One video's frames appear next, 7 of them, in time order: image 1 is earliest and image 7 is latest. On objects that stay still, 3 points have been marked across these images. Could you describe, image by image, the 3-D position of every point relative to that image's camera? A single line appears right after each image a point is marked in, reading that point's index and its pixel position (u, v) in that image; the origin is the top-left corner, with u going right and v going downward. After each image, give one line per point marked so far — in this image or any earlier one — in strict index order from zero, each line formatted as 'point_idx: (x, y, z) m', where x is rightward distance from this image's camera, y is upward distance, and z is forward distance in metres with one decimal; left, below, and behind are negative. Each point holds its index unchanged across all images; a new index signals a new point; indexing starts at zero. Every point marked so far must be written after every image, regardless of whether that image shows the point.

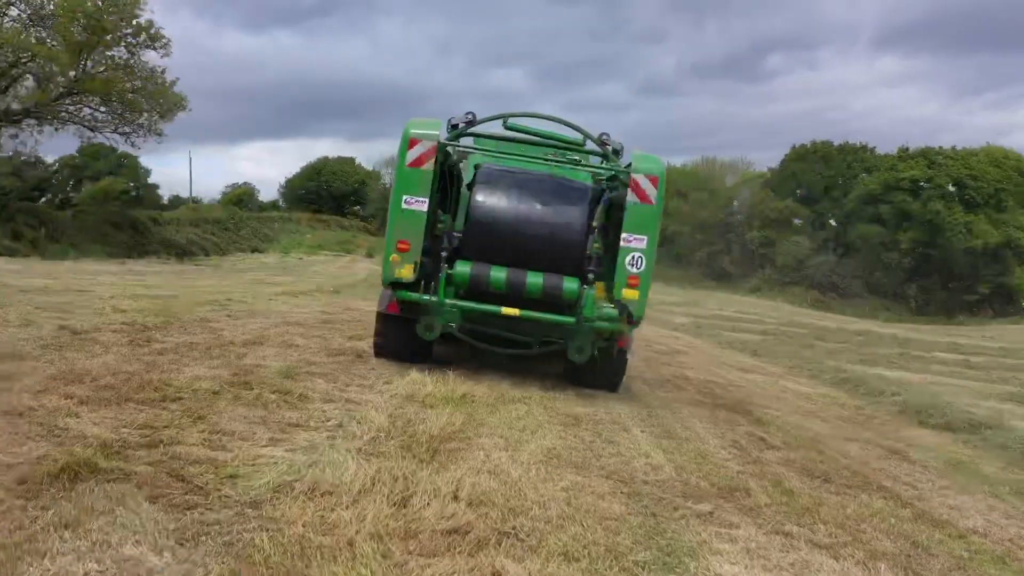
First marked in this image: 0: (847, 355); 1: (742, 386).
0: (+7.5, -1.5, +18.4) m
1: (+2.5, -1.1, +9.0) m
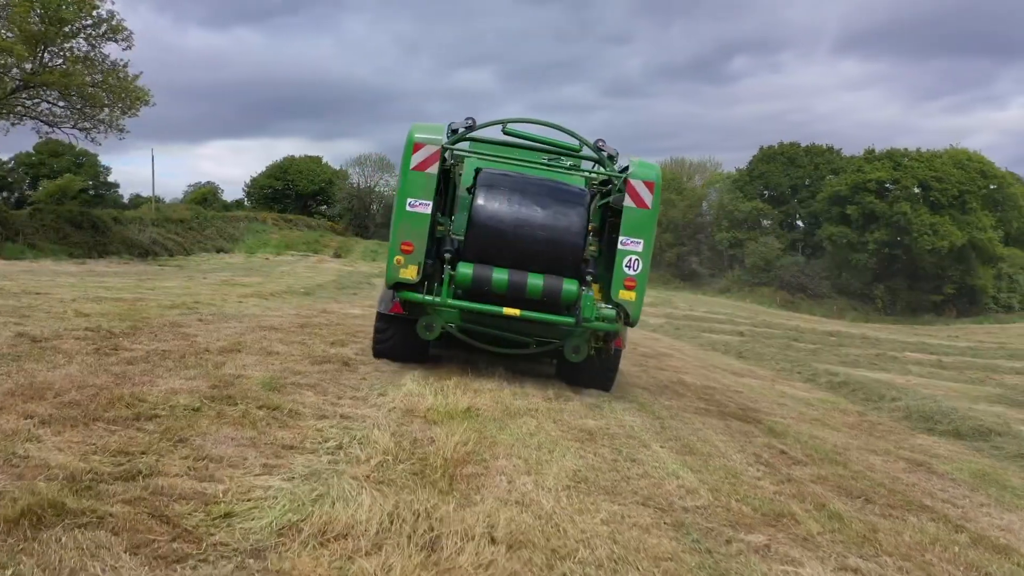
0: (+7.0, -1.5, +18.2) m
1: (+2.4, -1.1, +8.7) m
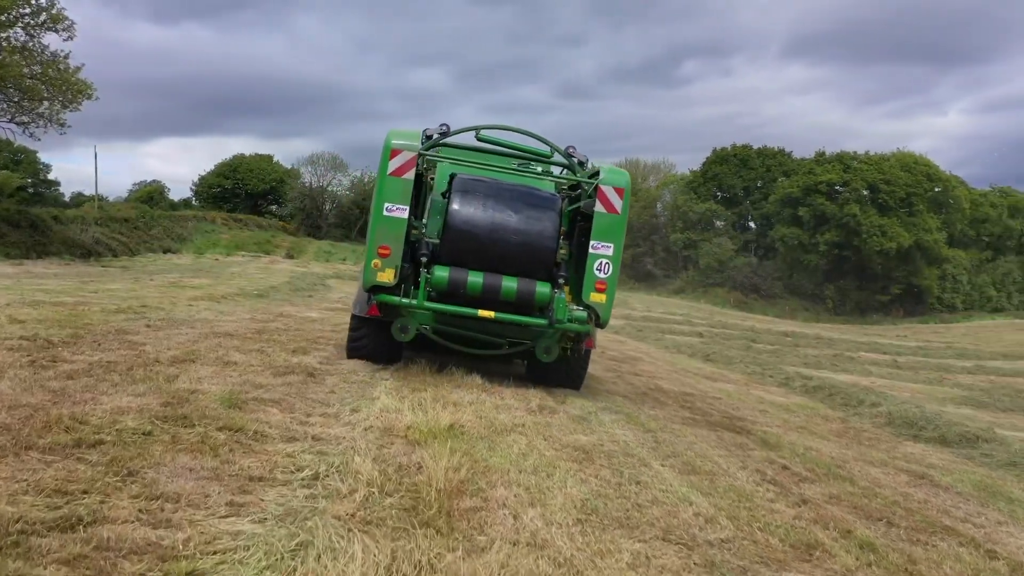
0: (+6.1, -1.5, +18.2) m
1: (+2.1, -1.1, +8.4) m
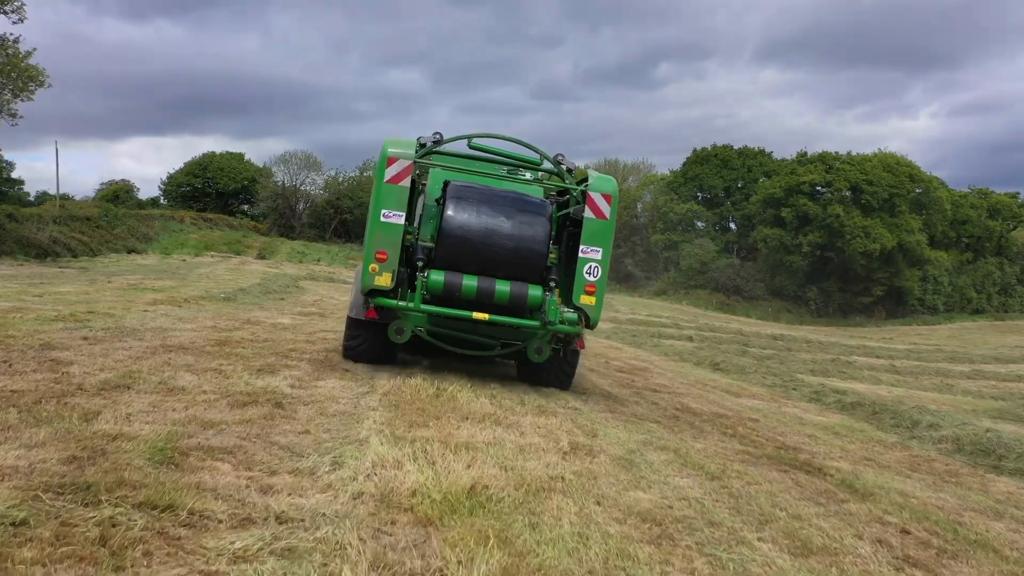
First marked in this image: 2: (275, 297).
0: (+5.9, -1.6, +17.2) m
1: (+2.1, -1.2, +7.3) m
2: (-5.3, -0.2, +18.4) m
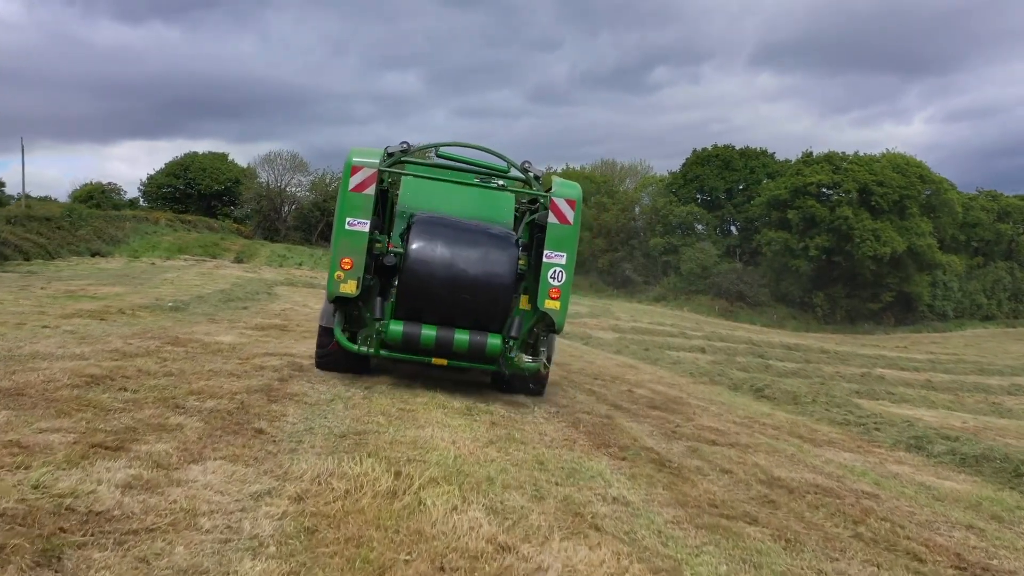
0: (+5.8, -1.7, +15.0) m
1: (+2.1, -1.2, +5.0) m
2: (-5.4, -0.3, +16.0) m
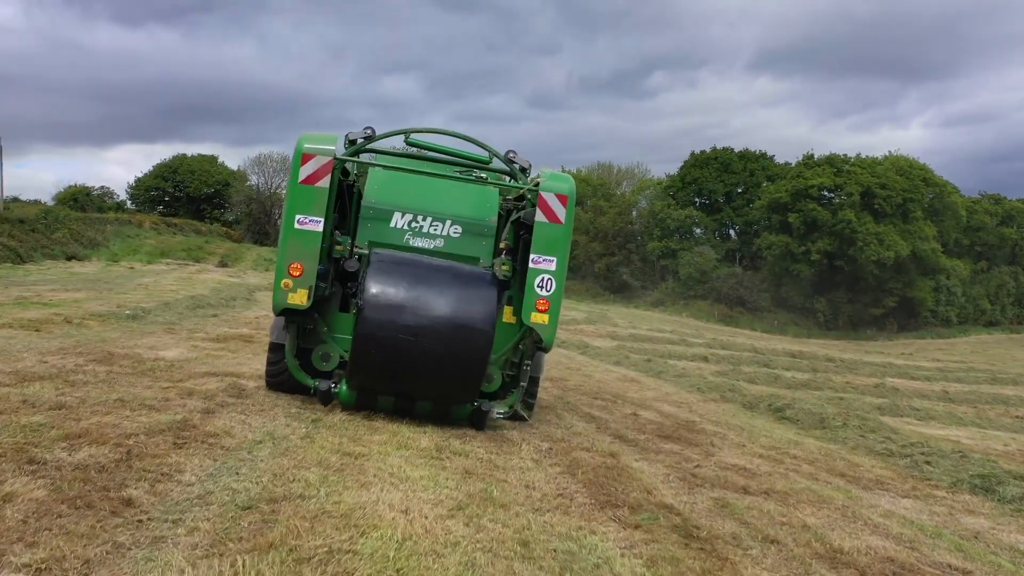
0: (+5.7, -1.8, +13.8) m
1: (+2.0, -1.3, +3.8) m
2: (-5.5, -0.5, +14.8) m
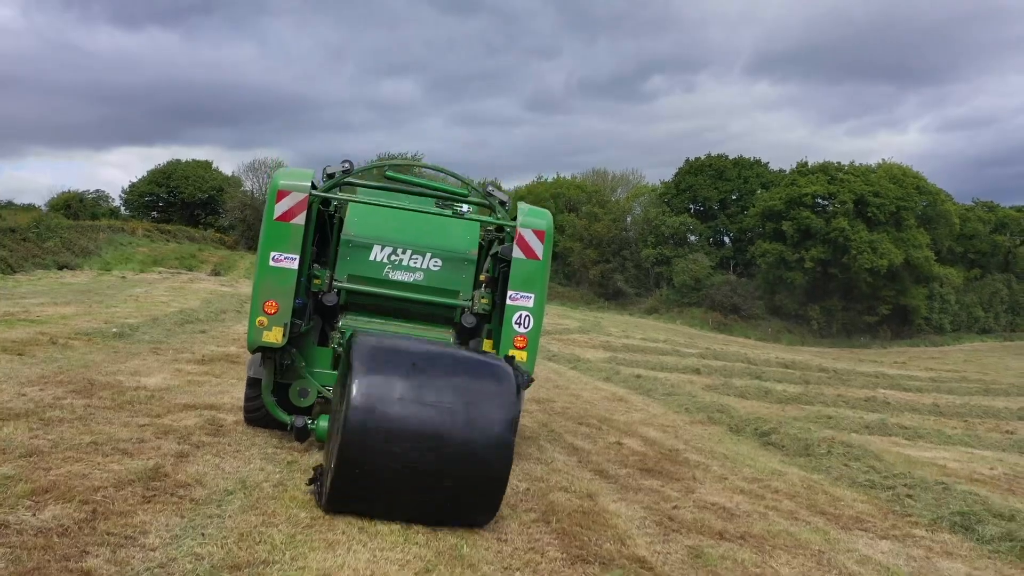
0: (+5.5, -2.1, +13.8) m
1: (+1.9, -1.5, +3.8) m
2: (-5.7, -0.7, +14.7) m
